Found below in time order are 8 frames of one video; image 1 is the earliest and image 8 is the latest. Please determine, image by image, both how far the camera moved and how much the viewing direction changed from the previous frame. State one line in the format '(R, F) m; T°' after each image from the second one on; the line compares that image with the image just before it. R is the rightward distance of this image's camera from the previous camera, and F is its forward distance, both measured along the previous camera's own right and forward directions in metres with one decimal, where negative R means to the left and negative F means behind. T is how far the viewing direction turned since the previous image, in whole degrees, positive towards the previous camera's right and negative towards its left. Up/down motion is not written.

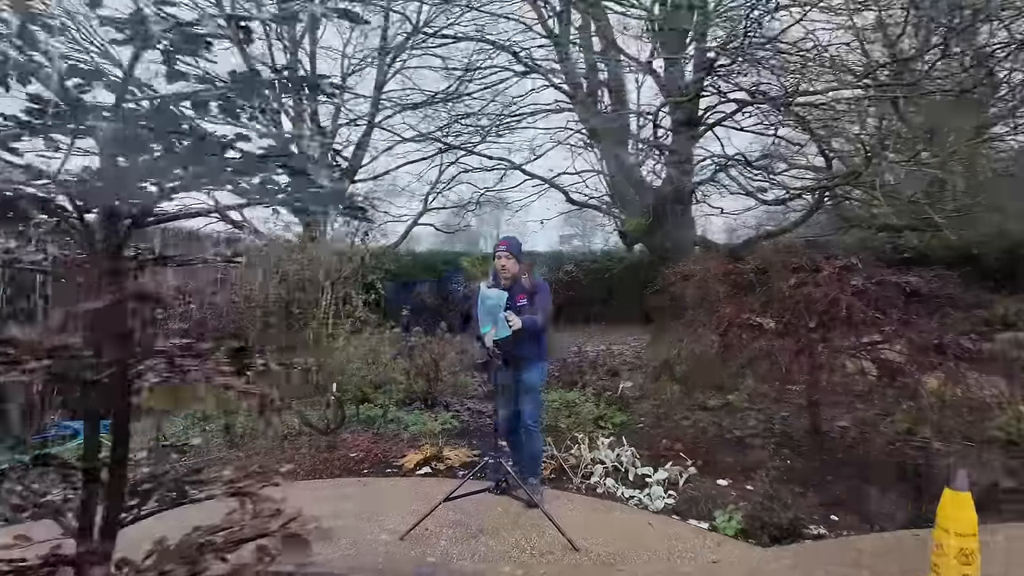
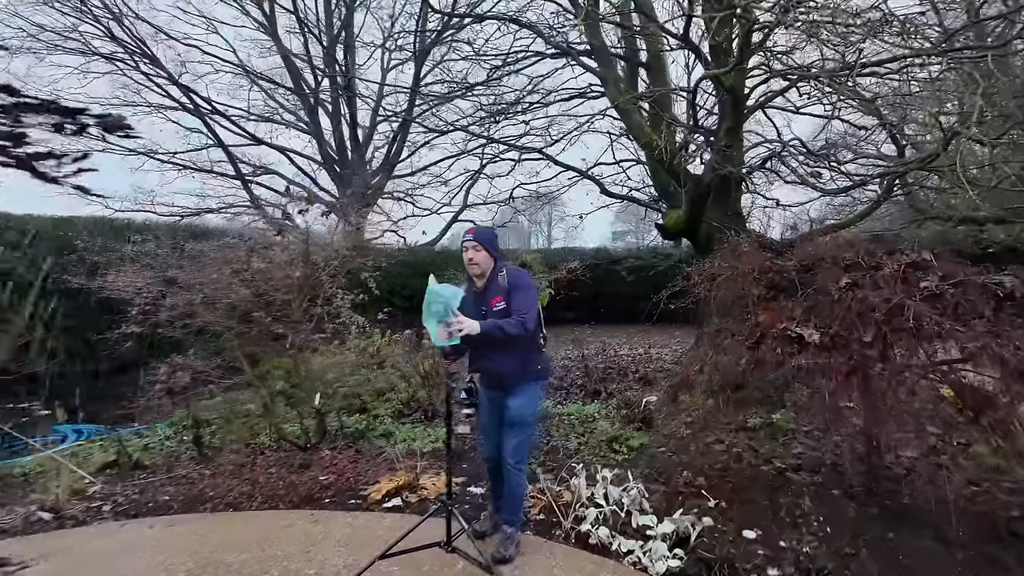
(+0.5, +0.8) m; -5°
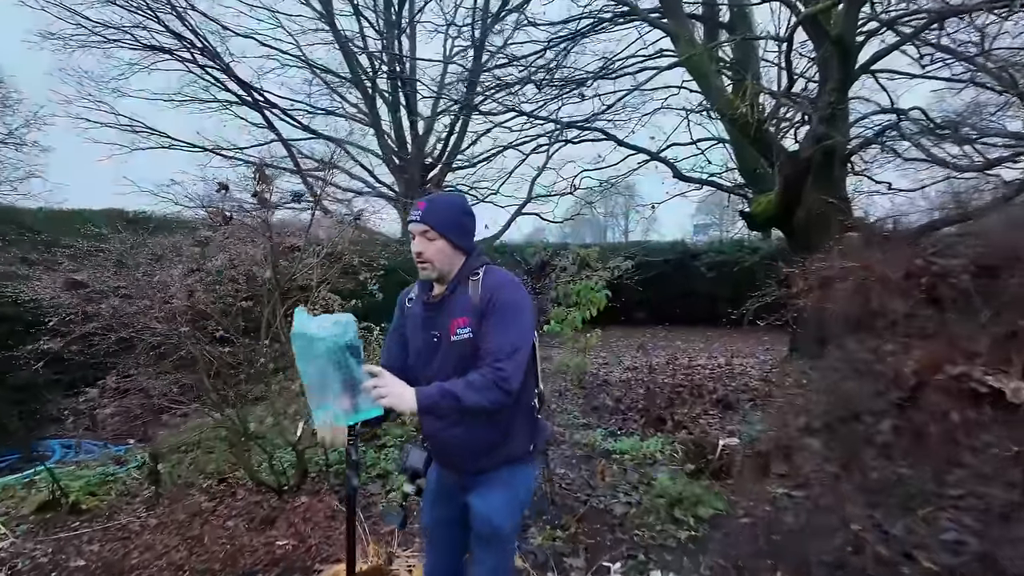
(+0.3, +1.3) m; -7°
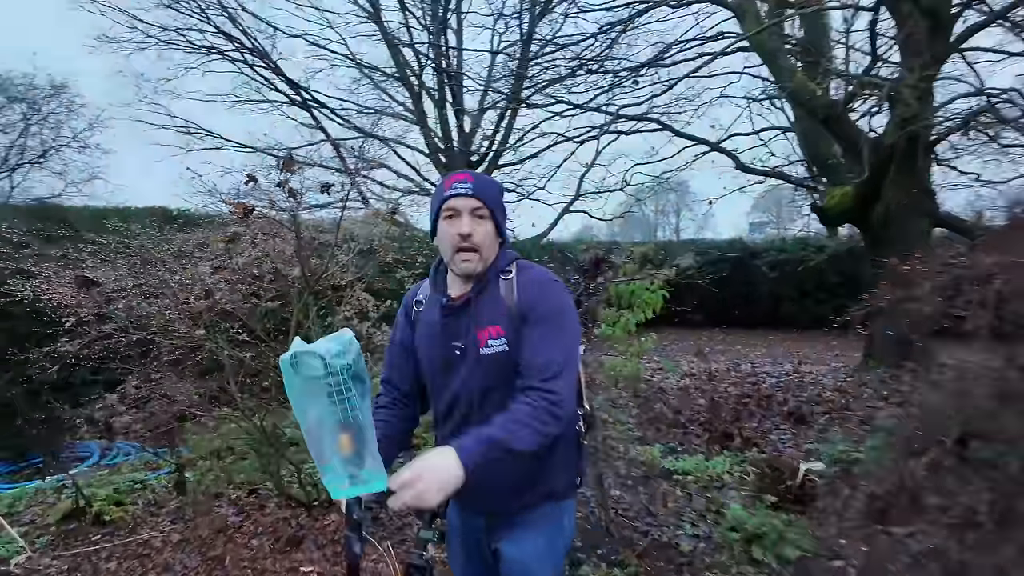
(0.0, +0.4) m; -4°
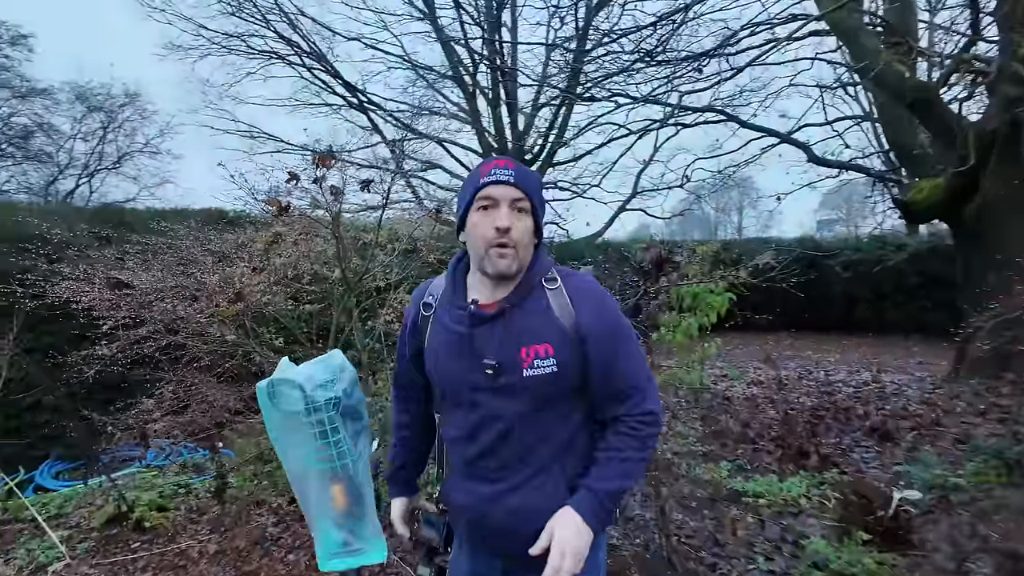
(0.0, +0.3) m; -5°
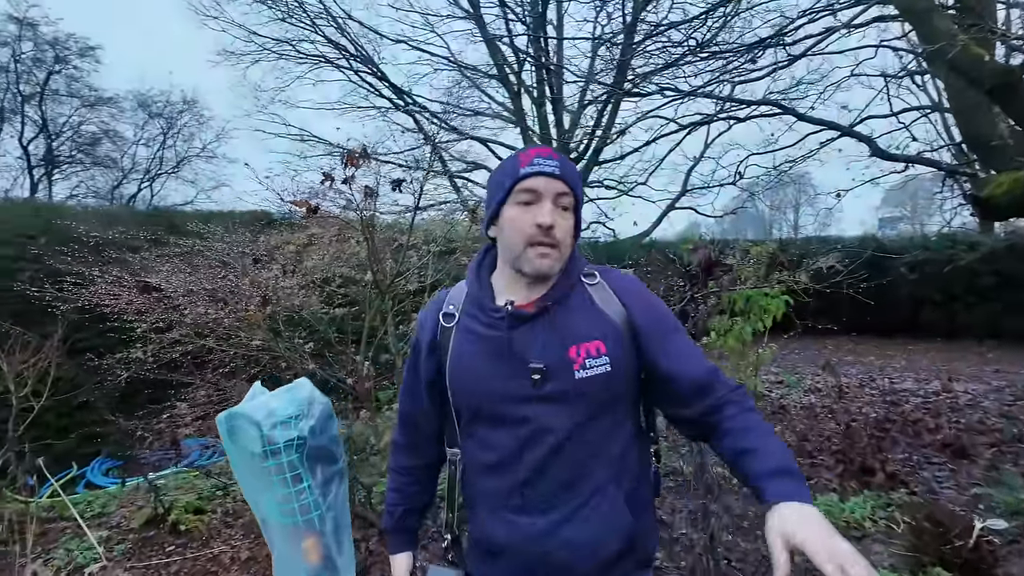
(+0.1, +0.2) m; -4°
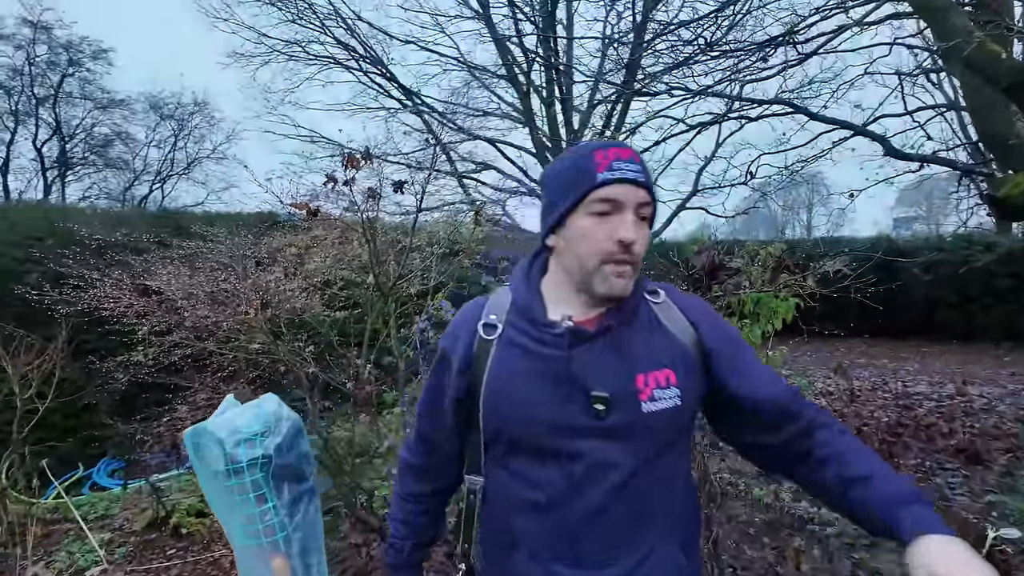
(0.0, 0.0) m; -1°
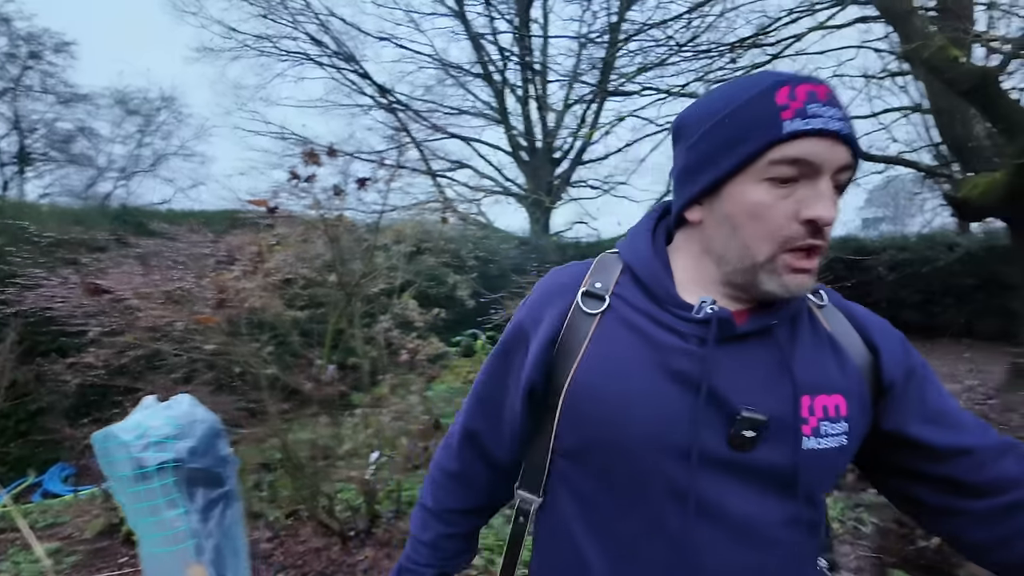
(+0.1, 0.0) m; +2°
